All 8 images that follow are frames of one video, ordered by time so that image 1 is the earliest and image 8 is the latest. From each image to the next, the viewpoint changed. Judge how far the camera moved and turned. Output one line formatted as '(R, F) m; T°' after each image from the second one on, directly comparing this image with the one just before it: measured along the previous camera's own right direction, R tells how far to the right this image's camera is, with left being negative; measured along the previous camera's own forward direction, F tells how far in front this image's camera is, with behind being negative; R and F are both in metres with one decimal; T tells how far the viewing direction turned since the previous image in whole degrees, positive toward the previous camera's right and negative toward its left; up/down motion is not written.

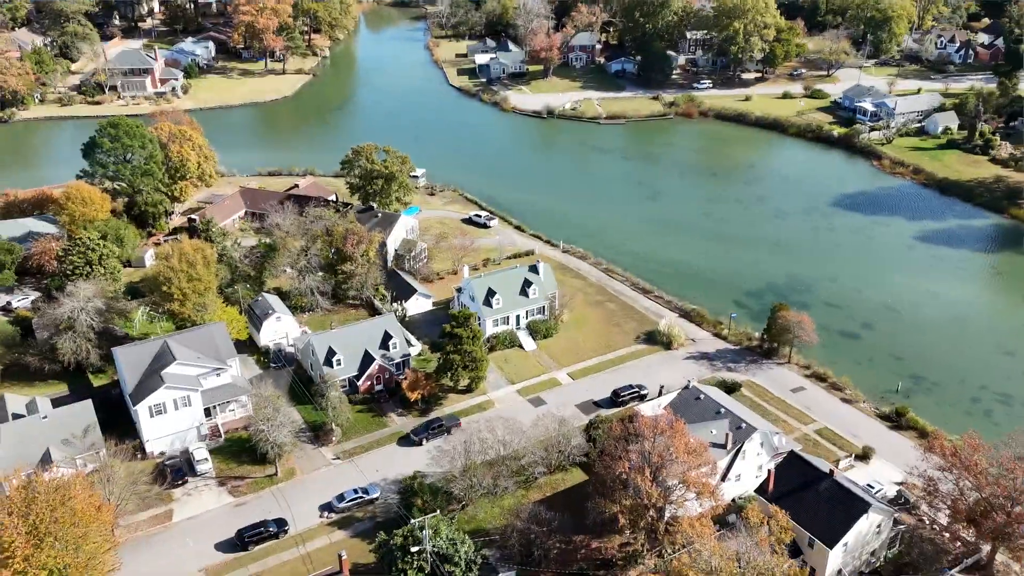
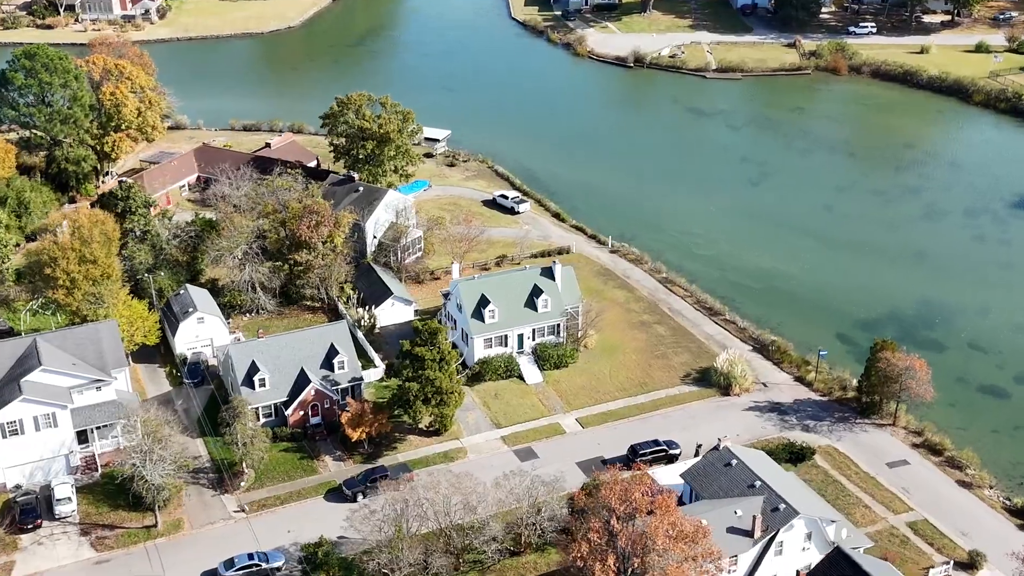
(+8.7, +17.2) m; -10°
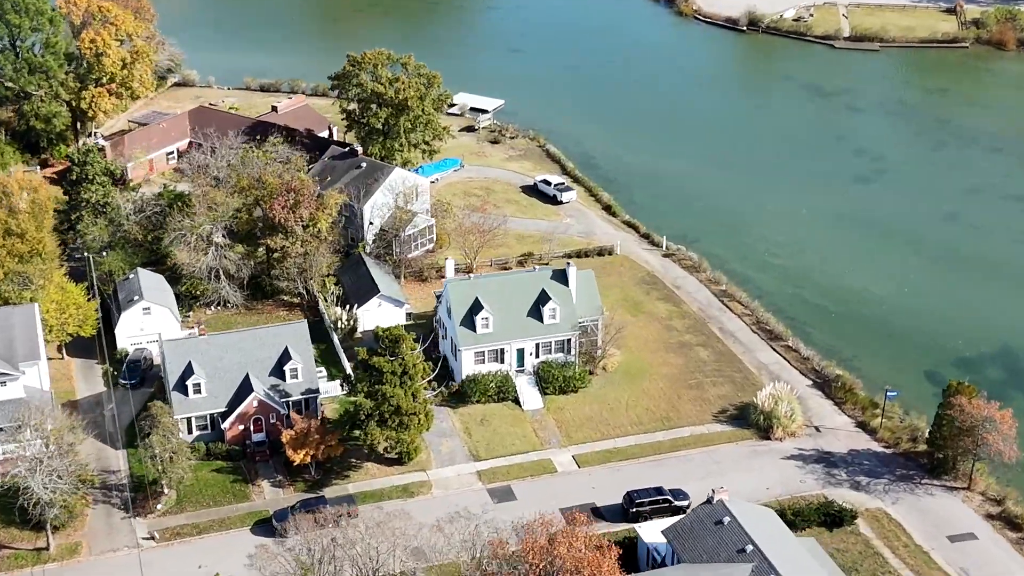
(+6.5, +9.2) m; -9°
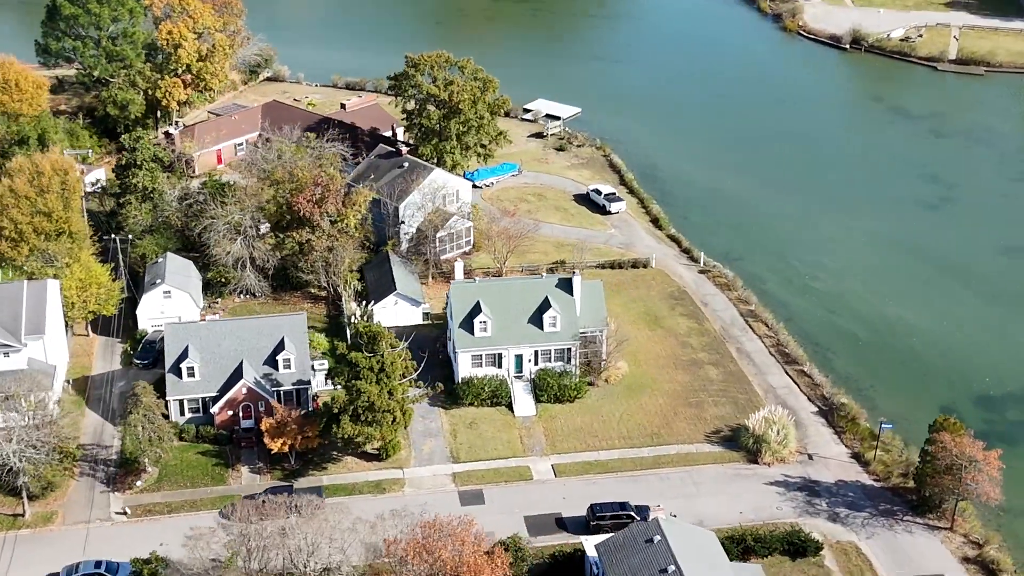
(+5.9, +0.2) m; -8°
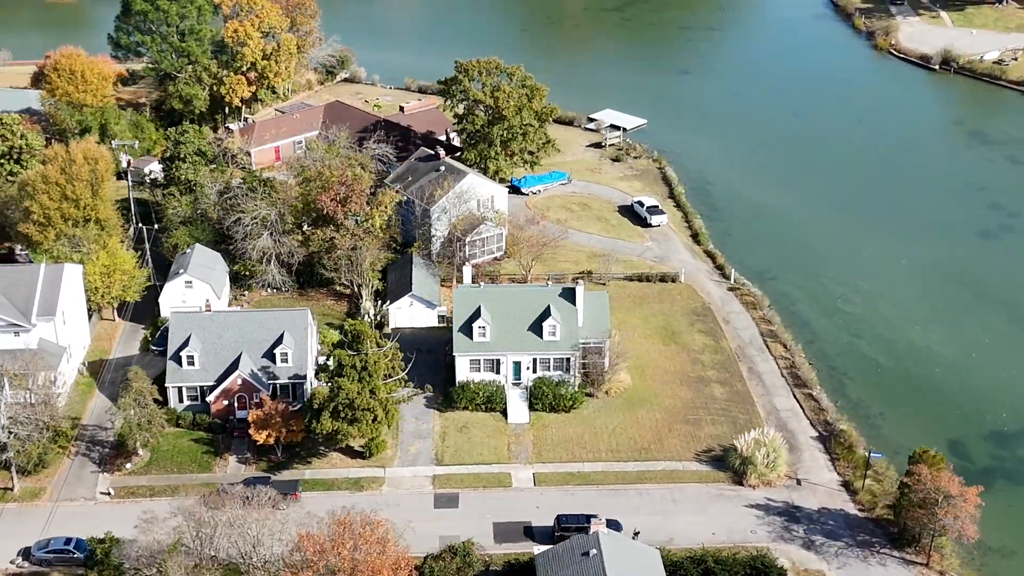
(+5.1, +0.2) m; -7°
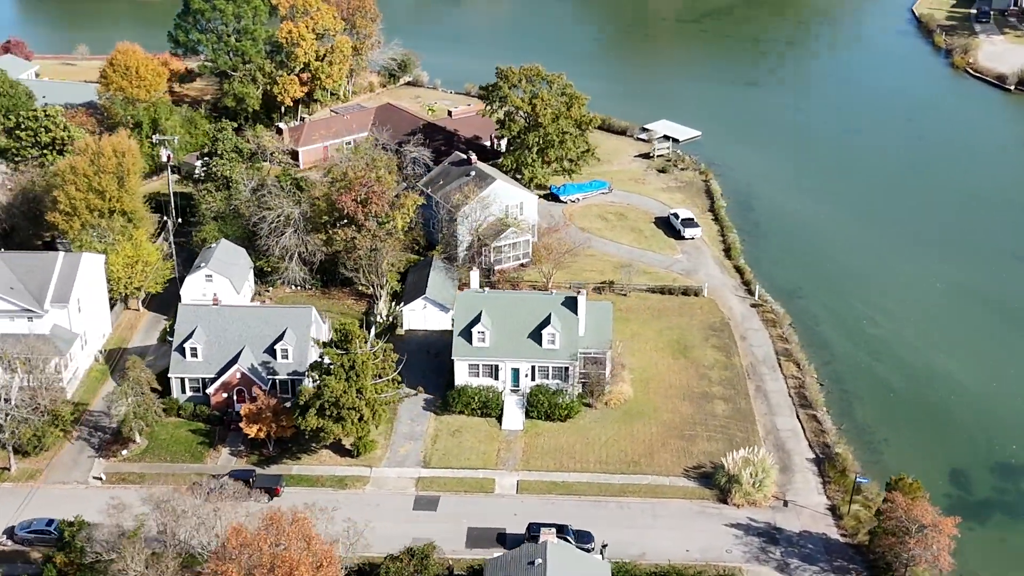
(+4.2, +0.2) m; -6°
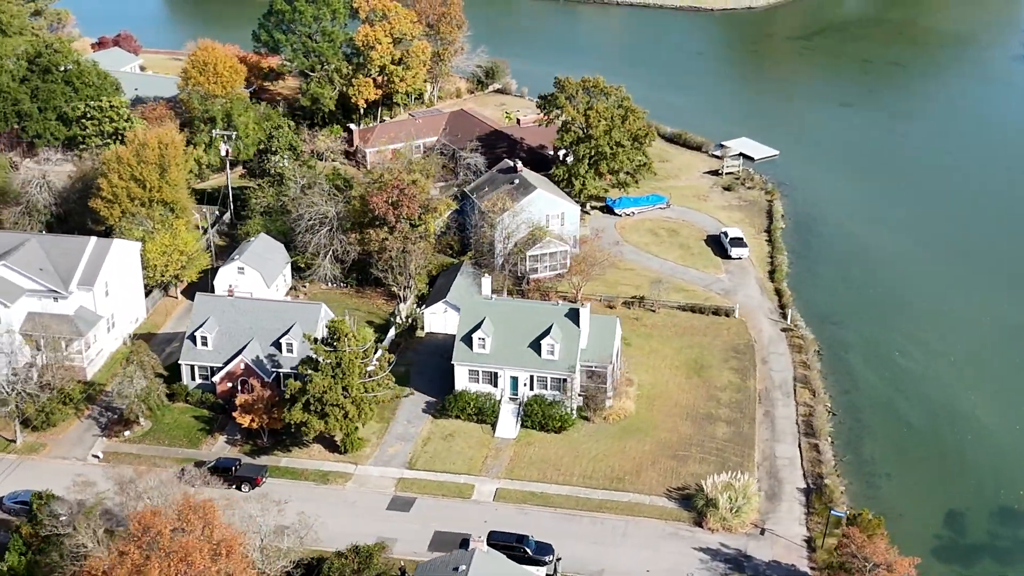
(+5.8, +0.5) m; -8°
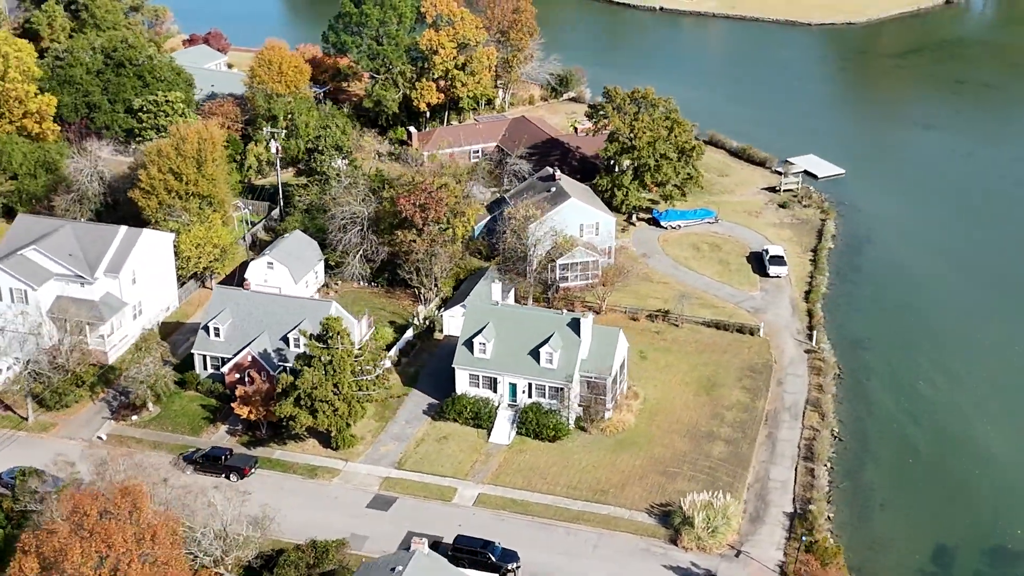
(+4.9, +0.5) m; -7°
